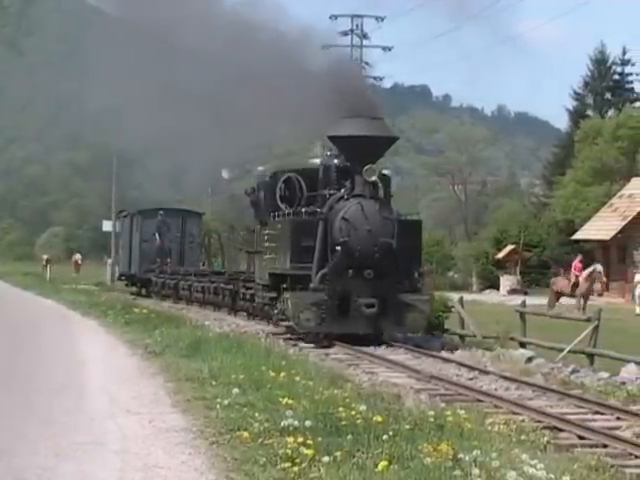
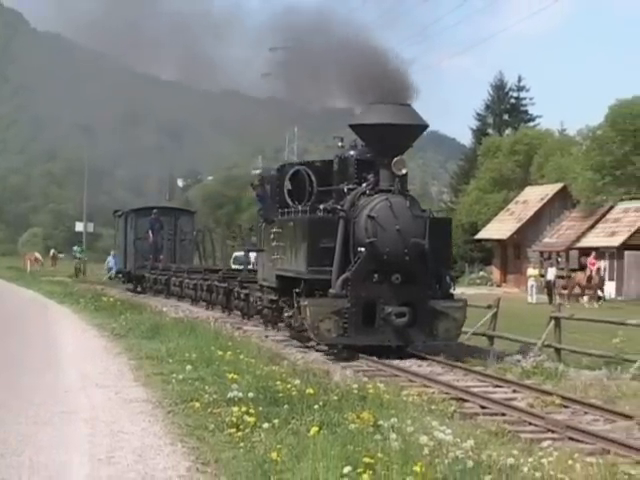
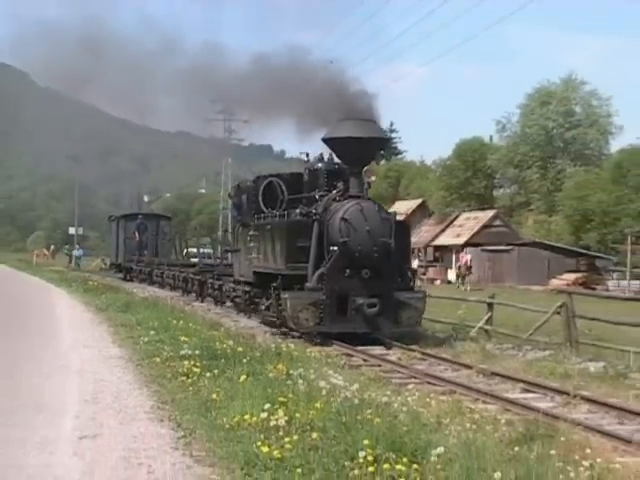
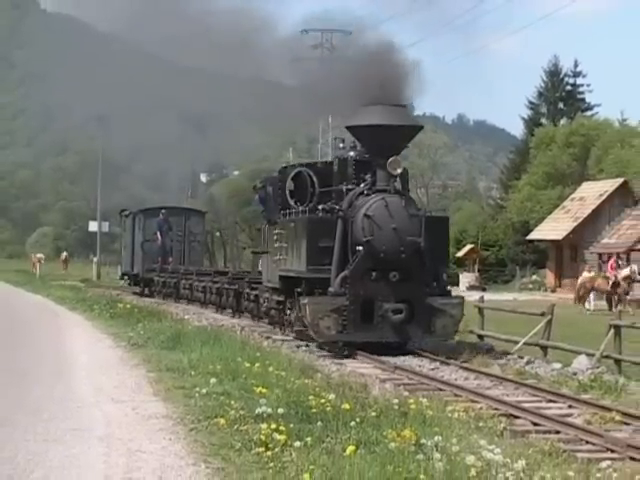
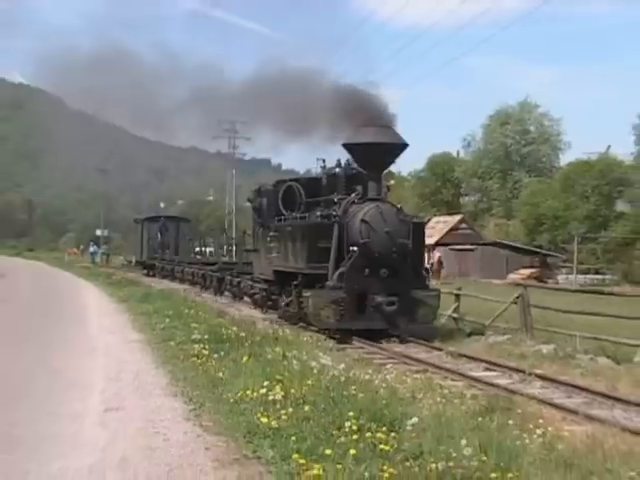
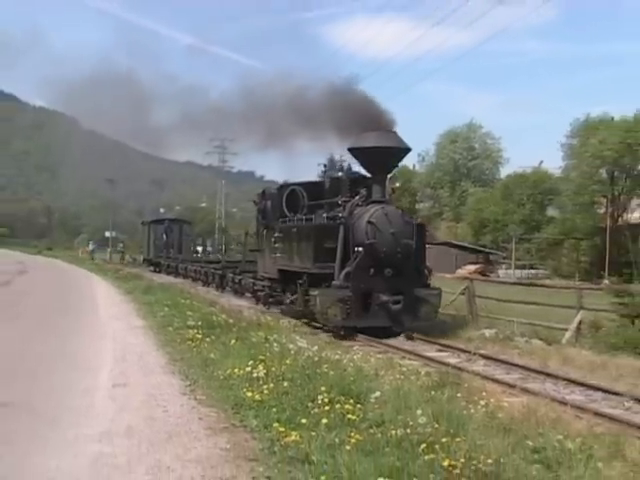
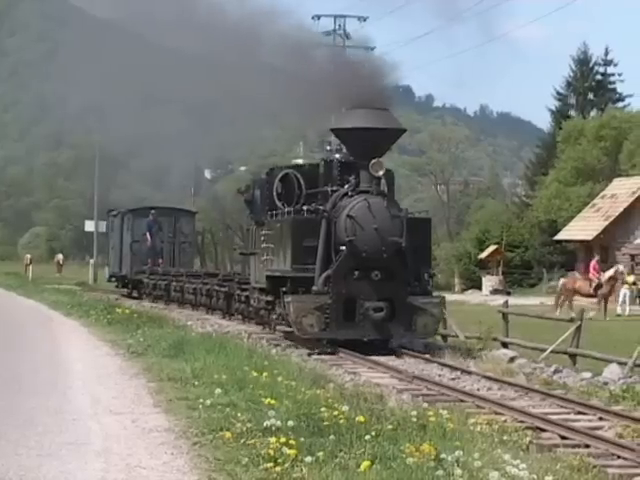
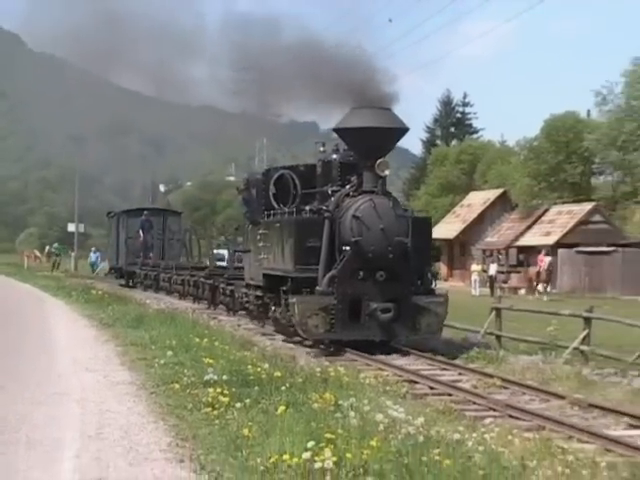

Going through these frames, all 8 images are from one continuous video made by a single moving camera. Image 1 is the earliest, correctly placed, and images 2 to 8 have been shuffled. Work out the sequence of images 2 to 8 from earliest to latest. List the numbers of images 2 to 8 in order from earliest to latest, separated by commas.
7, 4, 2, 8, 3, 5, 6
